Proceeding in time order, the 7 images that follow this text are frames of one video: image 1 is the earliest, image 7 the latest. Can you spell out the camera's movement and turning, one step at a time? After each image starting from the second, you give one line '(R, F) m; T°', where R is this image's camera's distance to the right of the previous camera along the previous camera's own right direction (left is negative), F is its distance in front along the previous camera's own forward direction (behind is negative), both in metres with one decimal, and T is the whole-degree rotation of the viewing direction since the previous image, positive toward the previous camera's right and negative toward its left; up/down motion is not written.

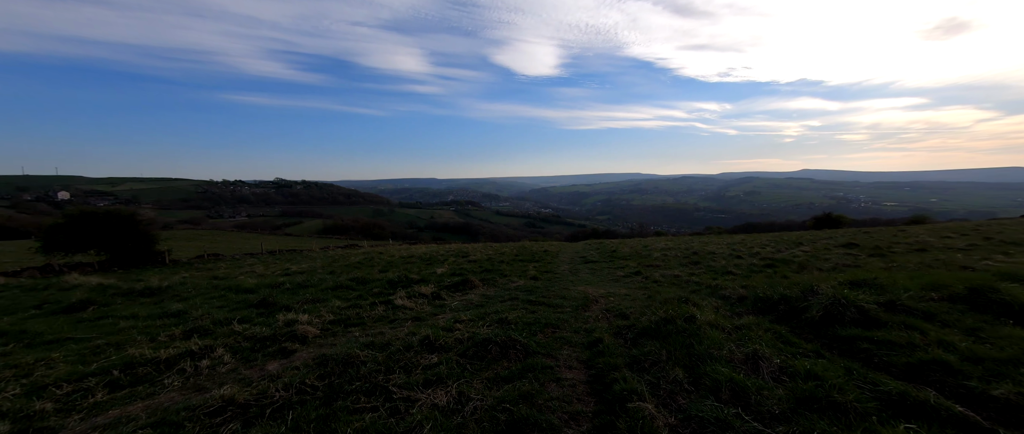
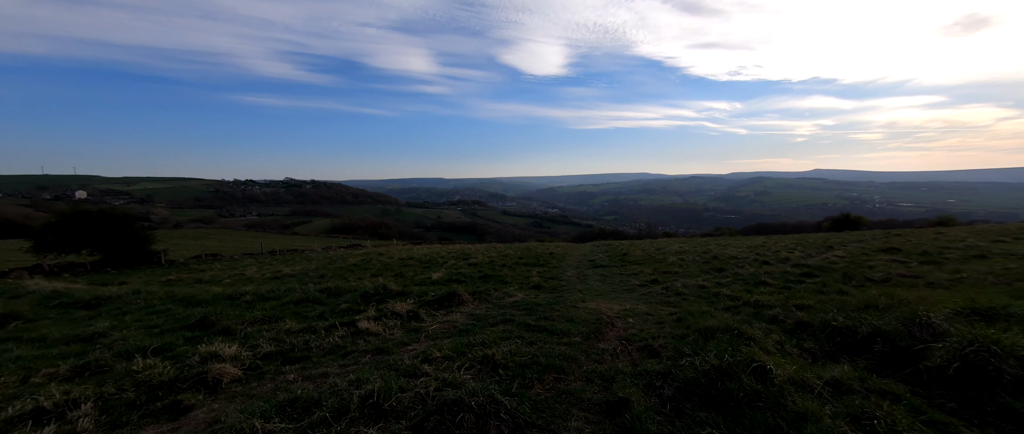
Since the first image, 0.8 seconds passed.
(+0.2, +1.6) m; -1°
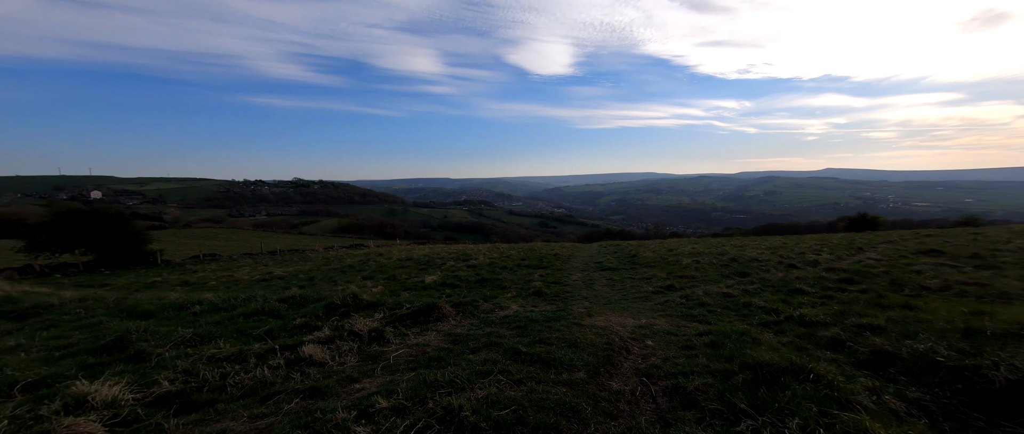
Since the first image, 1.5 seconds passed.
(+0.2, +1.3) m; -1°
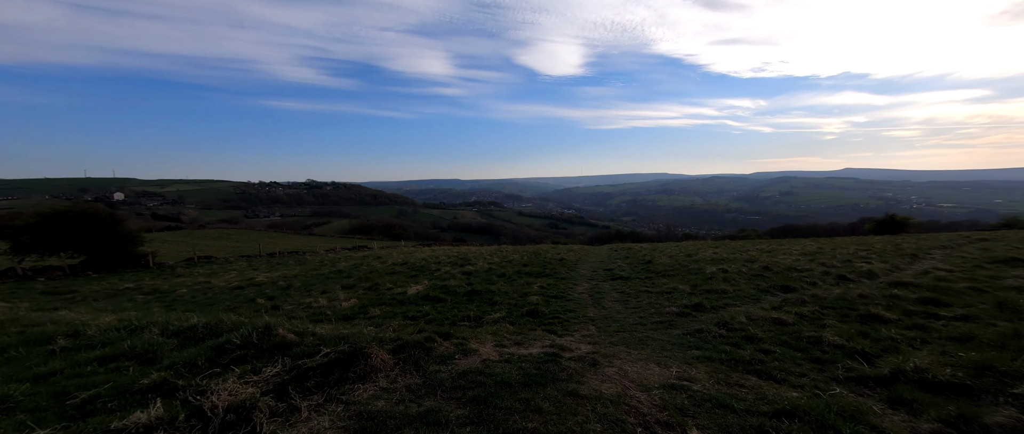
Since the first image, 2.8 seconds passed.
(+0.5, +2.1) m; -1°
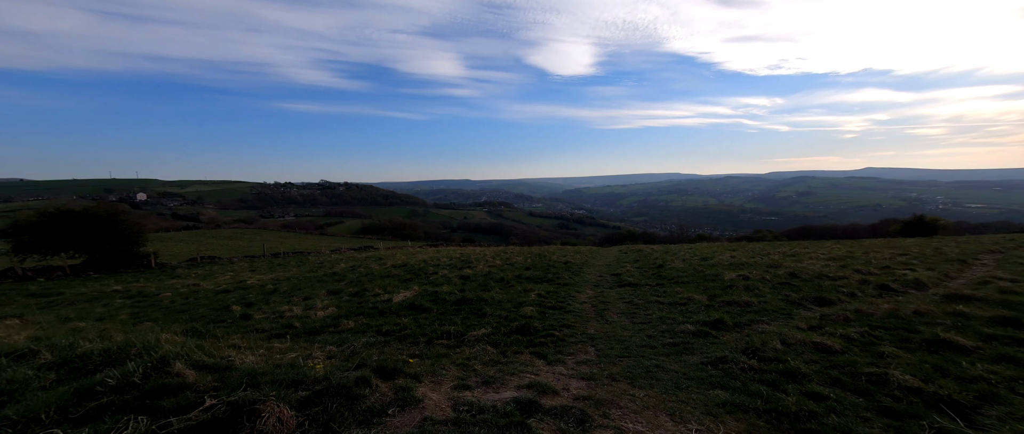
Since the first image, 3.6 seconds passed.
(+0.4, +1.3) m; -2°
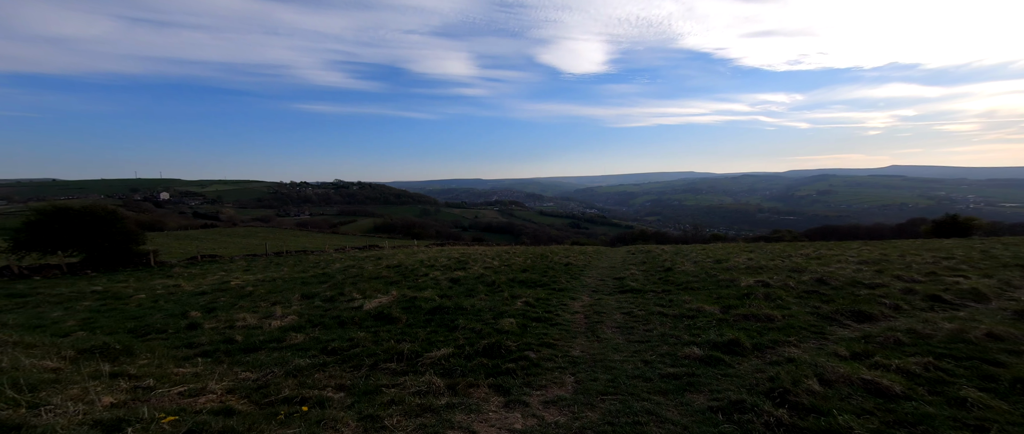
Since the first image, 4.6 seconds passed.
(+0.7, +1.4) m; -2°
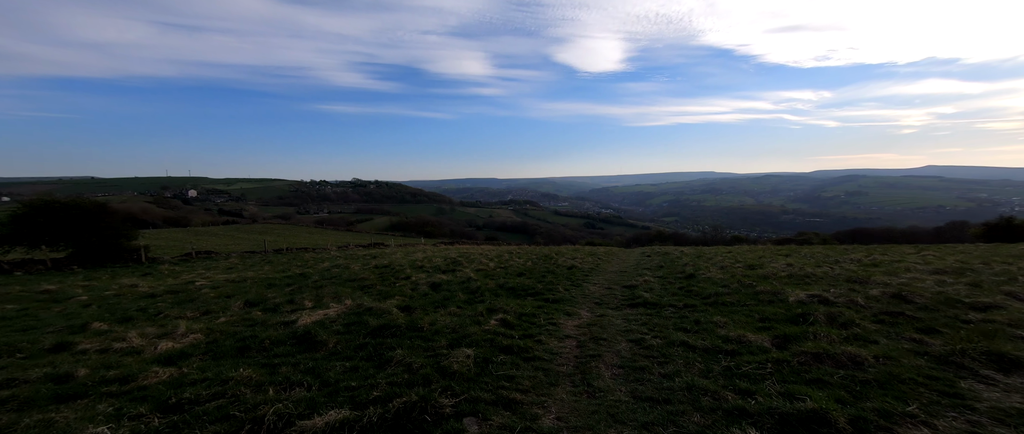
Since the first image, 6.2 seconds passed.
(+0.8, +2.5) m; -2°
